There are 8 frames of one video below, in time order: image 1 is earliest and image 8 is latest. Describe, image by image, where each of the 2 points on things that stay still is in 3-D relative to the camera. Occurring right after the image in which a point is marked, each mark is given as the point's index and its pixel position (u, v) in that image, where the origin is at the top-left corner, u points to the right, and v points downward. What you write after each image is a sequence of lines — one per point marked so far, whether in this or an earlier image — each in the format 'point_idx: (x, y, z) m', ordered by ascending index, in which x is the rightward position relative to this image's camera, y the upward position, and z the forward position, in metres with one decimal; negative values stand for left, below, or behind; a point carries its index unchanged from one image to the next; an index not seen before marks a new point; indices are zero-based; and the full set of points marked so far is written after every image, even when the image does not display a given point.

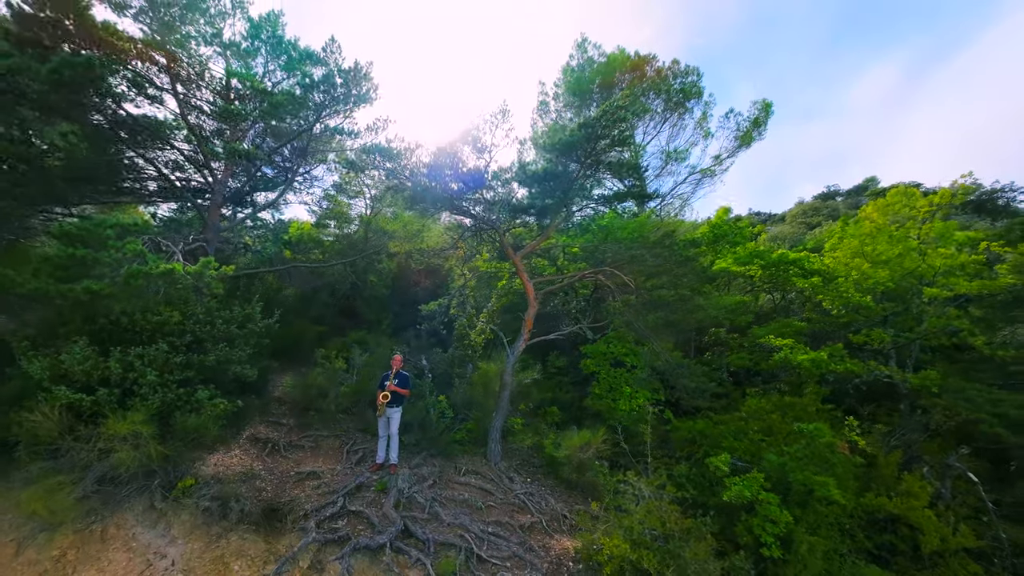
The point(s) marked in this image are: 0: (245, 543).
0: (-4.7, -4.5, +6.7) m
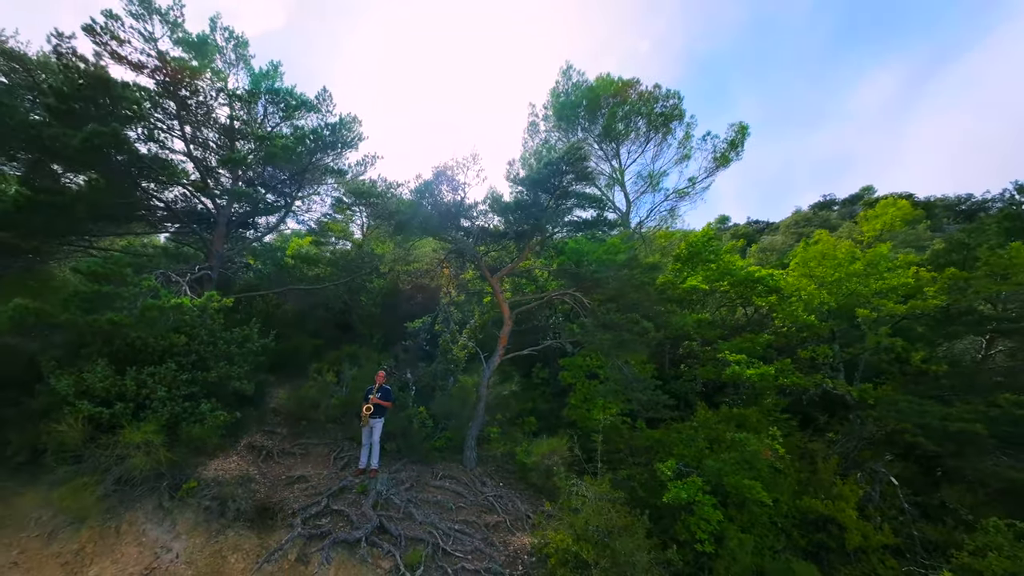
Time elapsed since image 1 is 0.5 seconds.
0: (-5.4, -5.0, +7.7) m
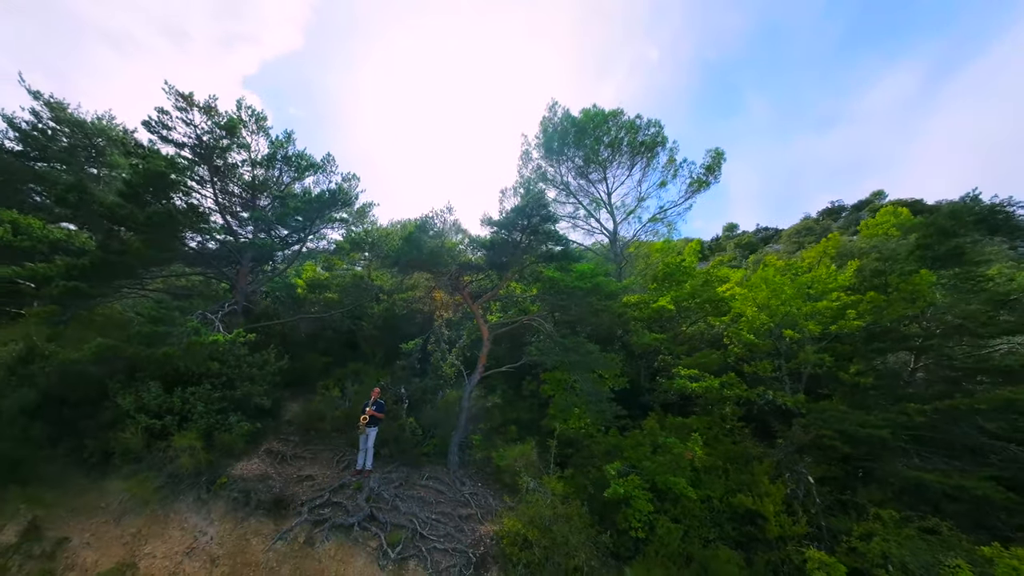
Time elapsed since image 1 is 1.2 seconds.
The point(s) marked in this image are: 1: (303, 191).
0: (-6.3, -5.9, +9.6) m
1: (-7.4, +3.4, +13.6) m
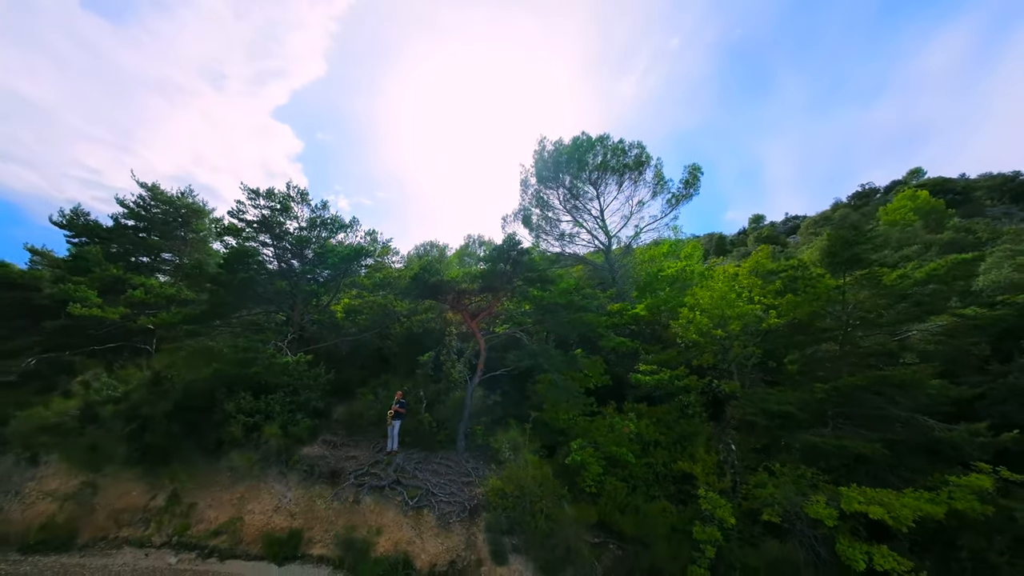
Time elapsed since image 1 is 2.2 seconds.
0: (-6.8, -7.2, +13.6) m
1: (-8.1, +2.0, +17.9) m
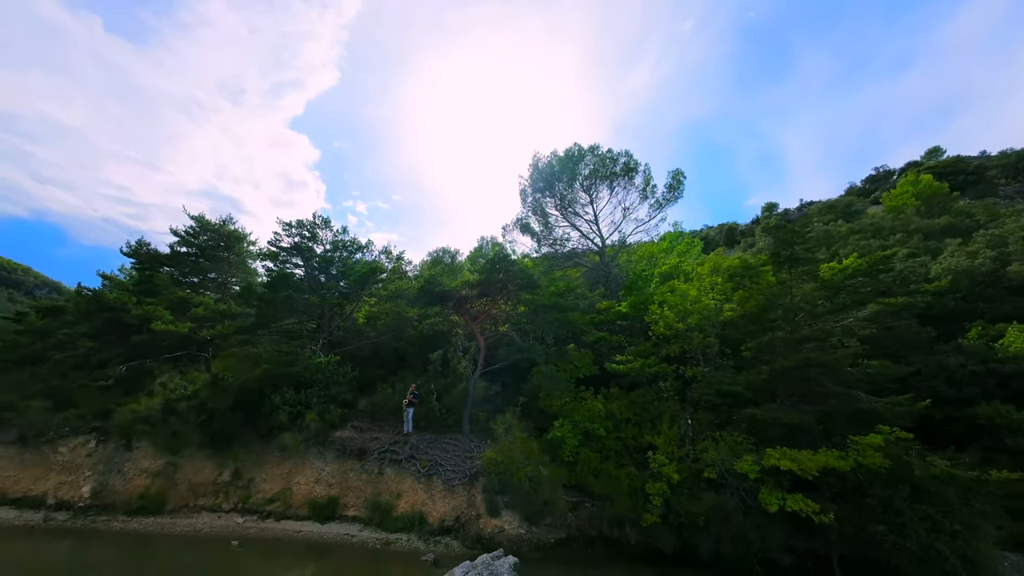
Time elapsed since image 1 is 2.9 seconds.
0: (-7.0, -7.7, +16.8) m
1: (-8.5, +1.4, +21.1) m
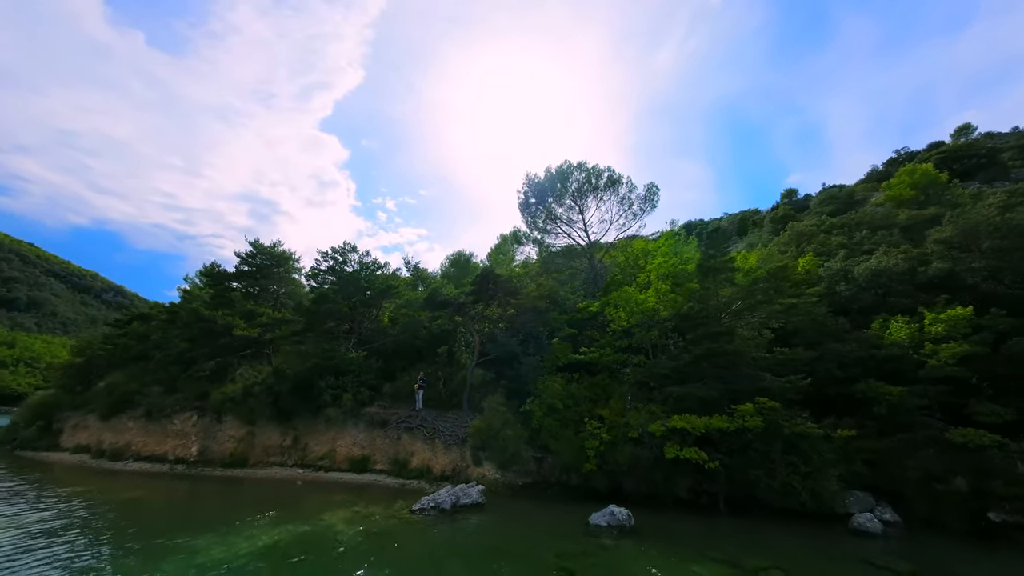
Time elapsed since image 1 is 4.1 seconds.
0: (-7.9, -8.5, +22.5) m
1: (-9.4, +0.7, +26.7) m
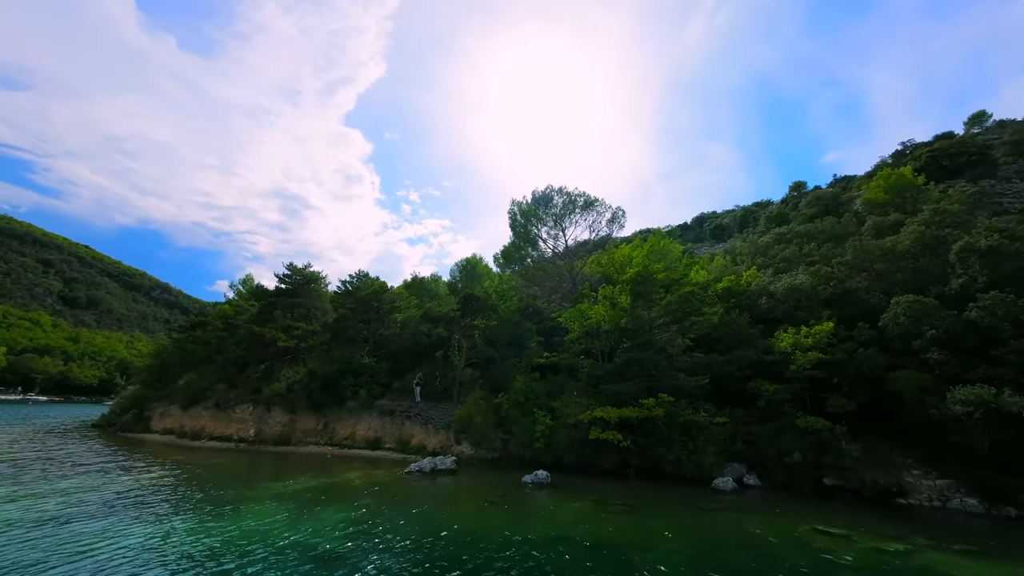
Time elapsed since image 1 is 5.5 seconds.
0: (-9.6, -10.0, +29.3) m
1: (-11.0, -0.8, +33.4) m
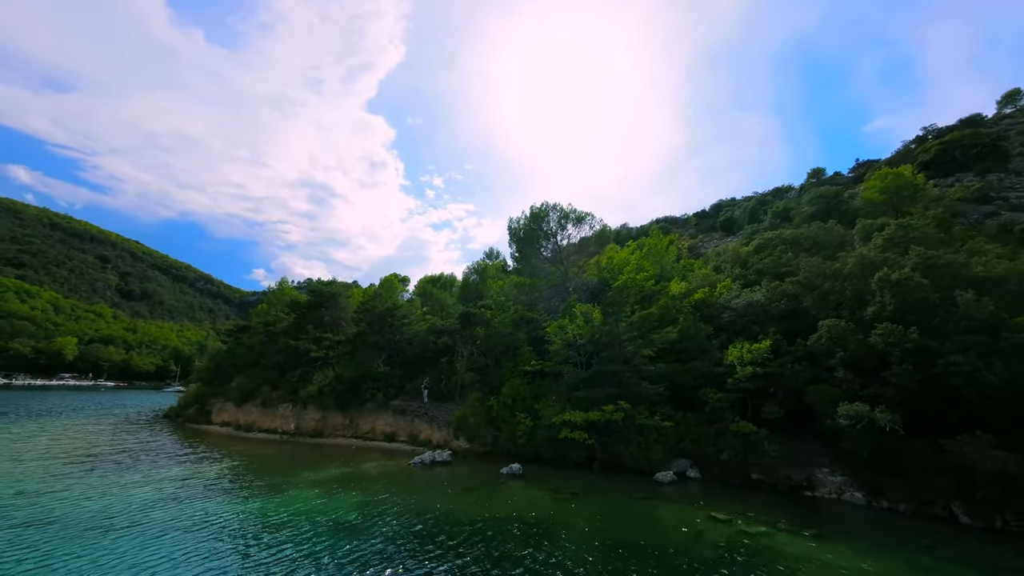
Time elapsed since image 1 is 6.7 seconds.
0: (-10.2, -11.8, +34.9) m
1: (-11.5, -2.4, +38.7) m
